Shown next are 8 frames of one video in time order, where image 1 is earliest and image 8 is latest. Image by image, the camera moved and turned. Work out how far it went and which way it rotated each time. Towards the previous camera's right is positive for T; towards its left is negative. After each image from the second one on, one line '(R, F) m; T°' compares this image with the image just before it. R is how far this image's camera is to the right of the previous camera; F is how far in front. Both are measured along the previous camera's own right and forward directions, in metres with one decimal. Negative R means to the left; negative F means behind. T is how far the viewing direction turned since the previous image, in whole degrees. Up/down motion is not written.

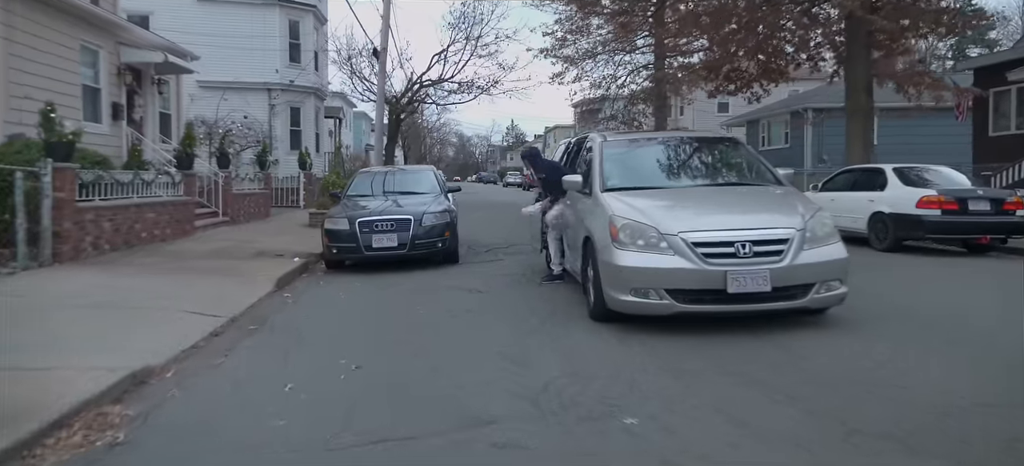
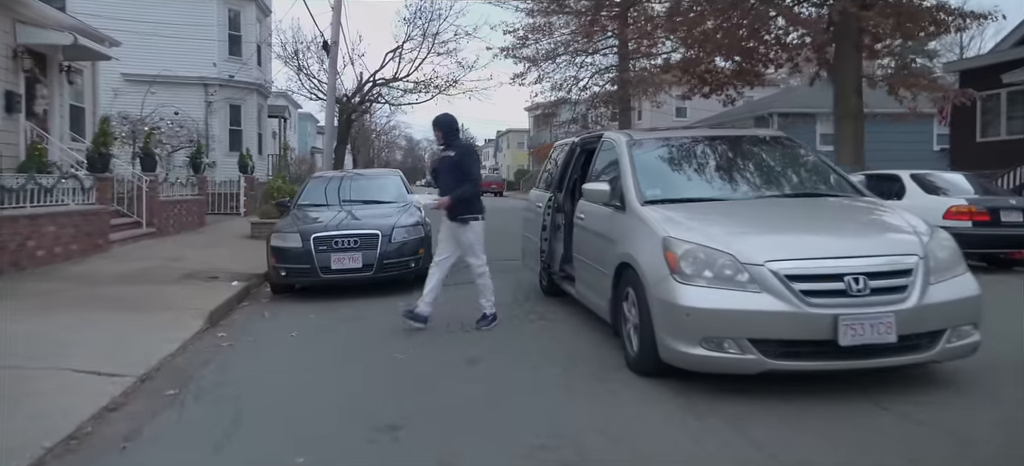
(-0.5, +1.7) m; +4°
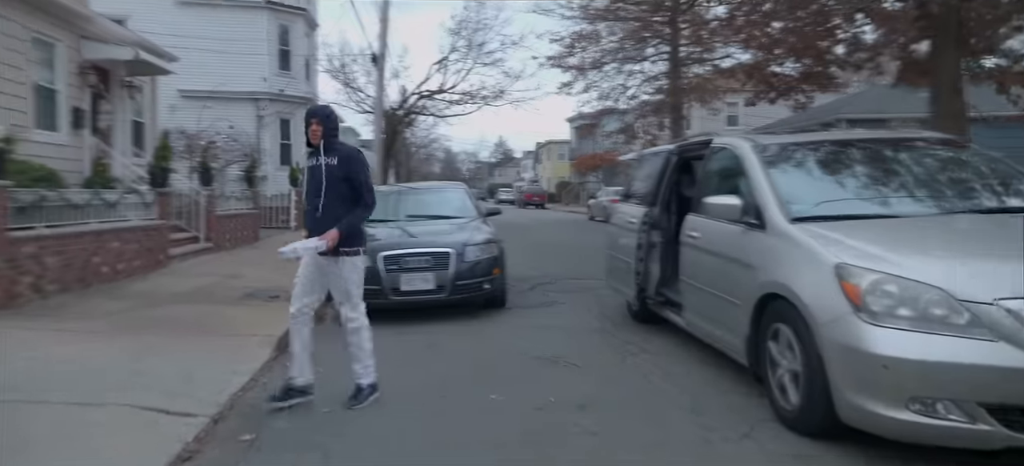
(-0.6, +0.6) m; -3°
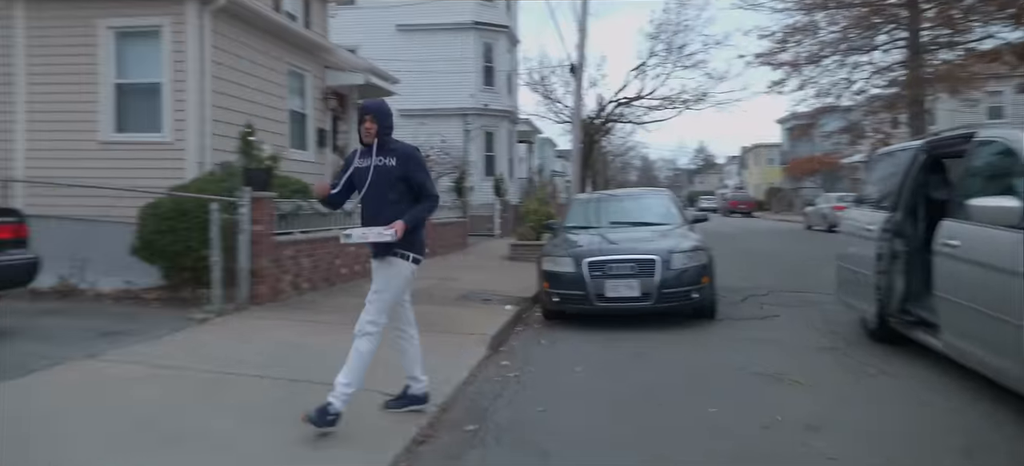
(-0.2, 0.0) m; -16°
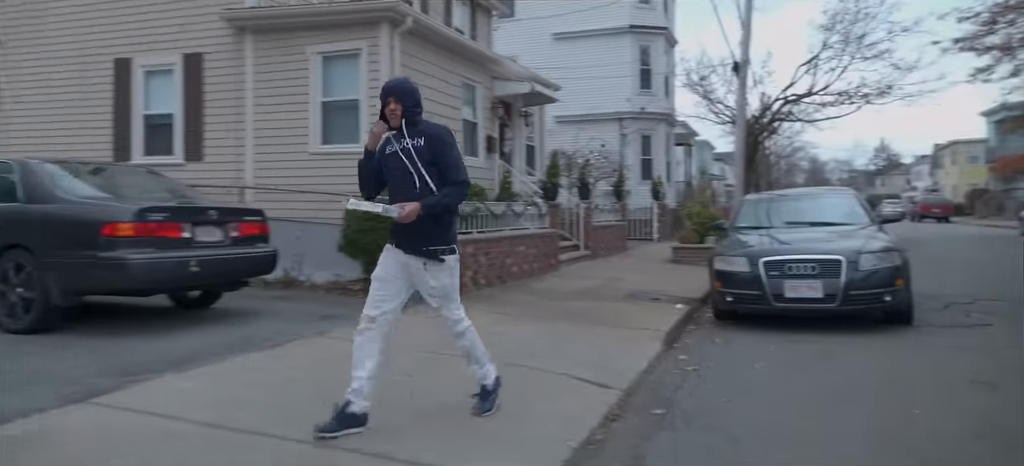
(-0.2, -0.4) m; -13°
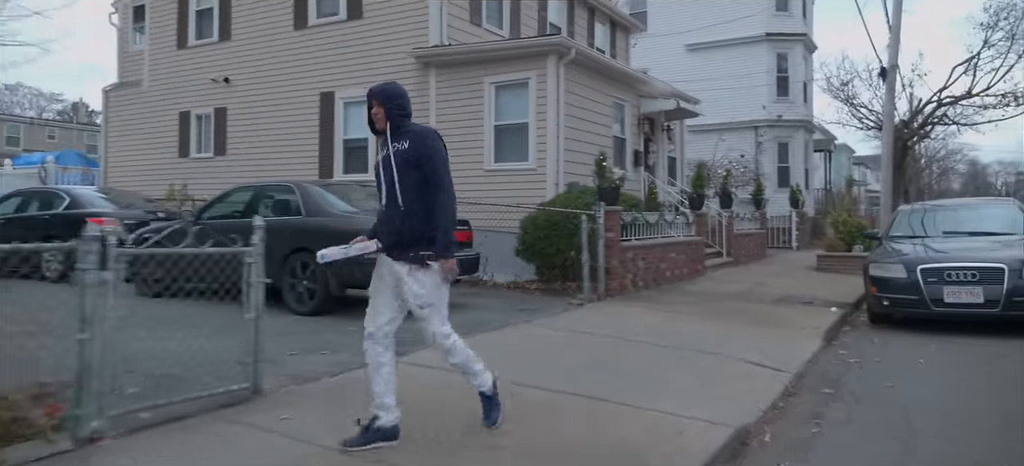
(-0.6, -1.3) m; -10°
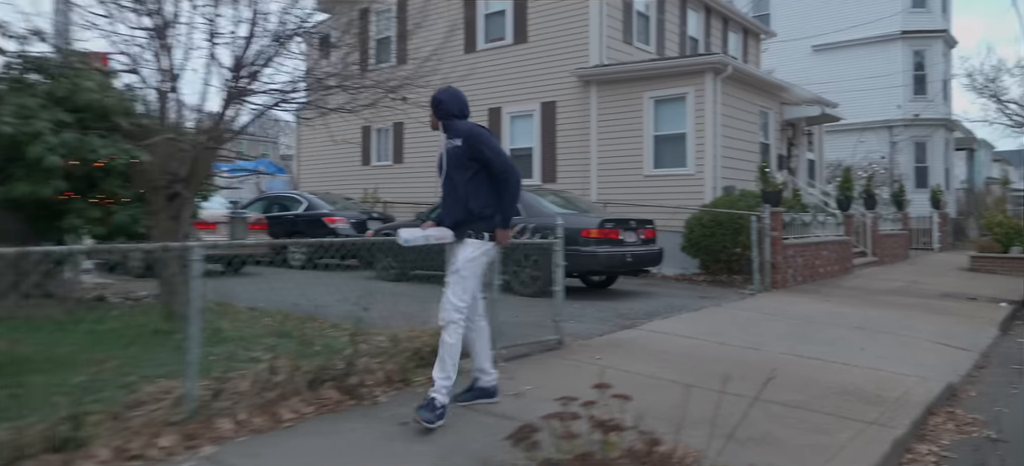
(-1.2, -1.6) m; -8°
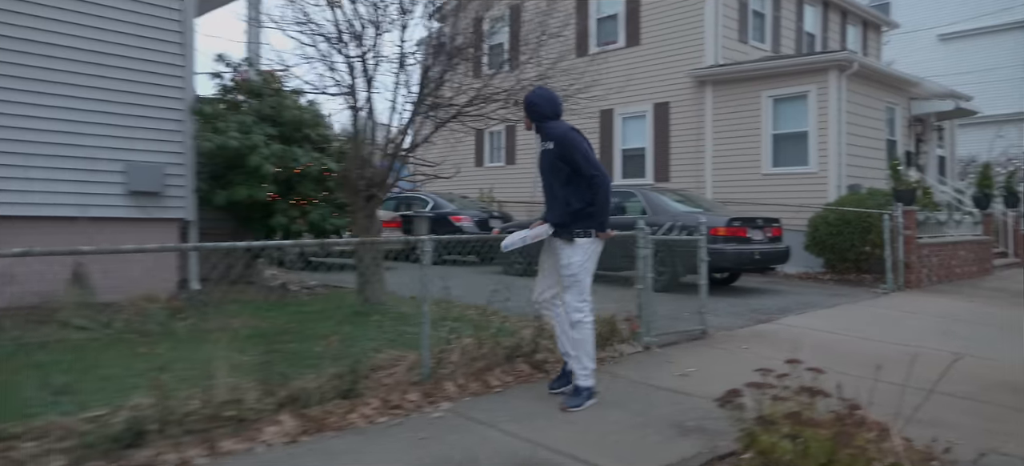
(-0.5, -0.5) m; -8°
